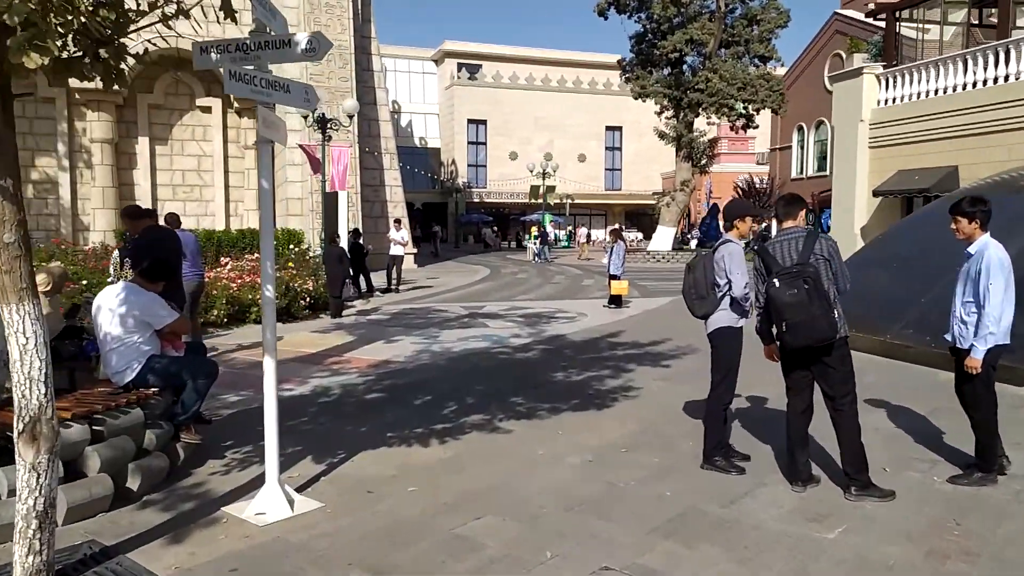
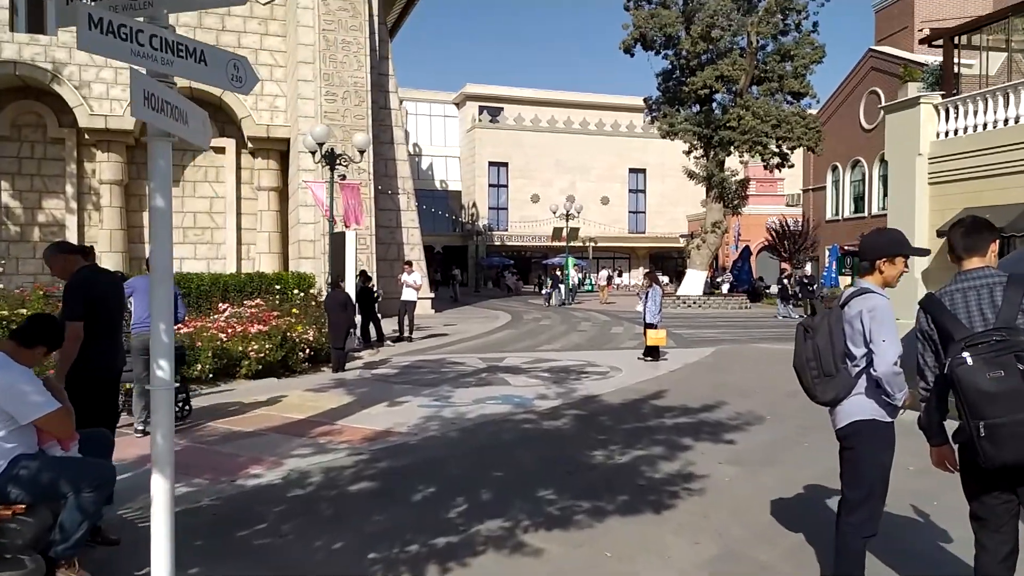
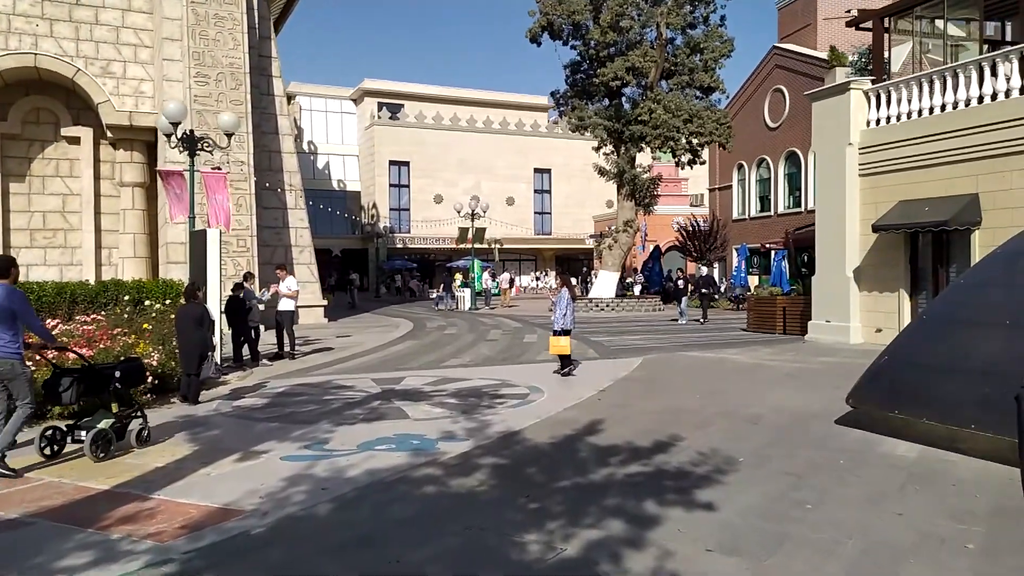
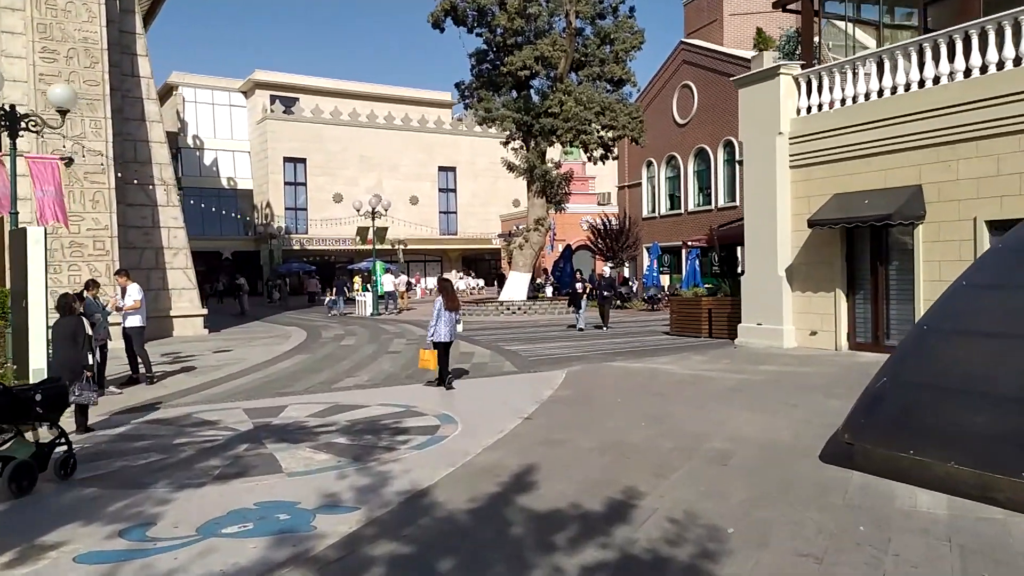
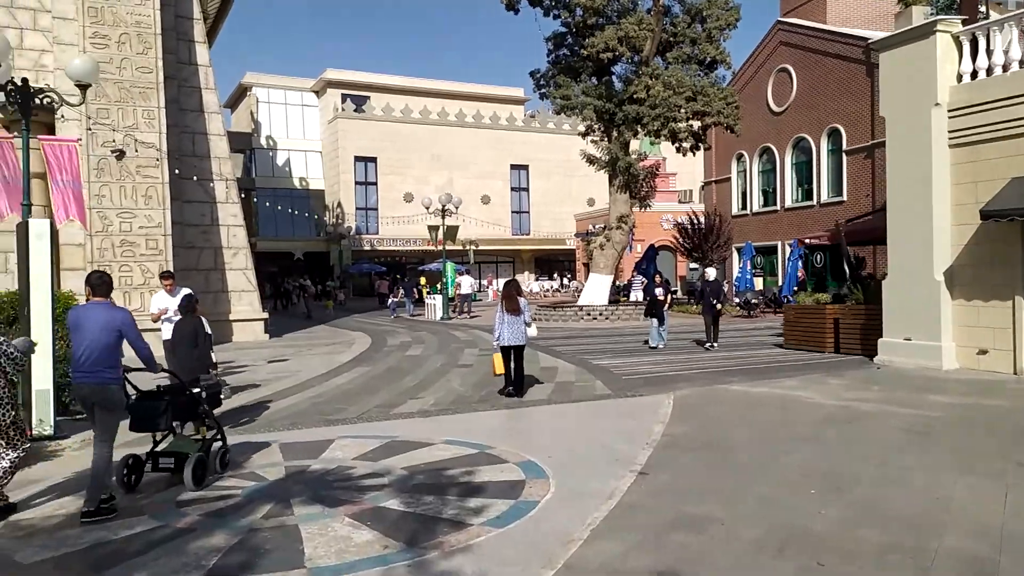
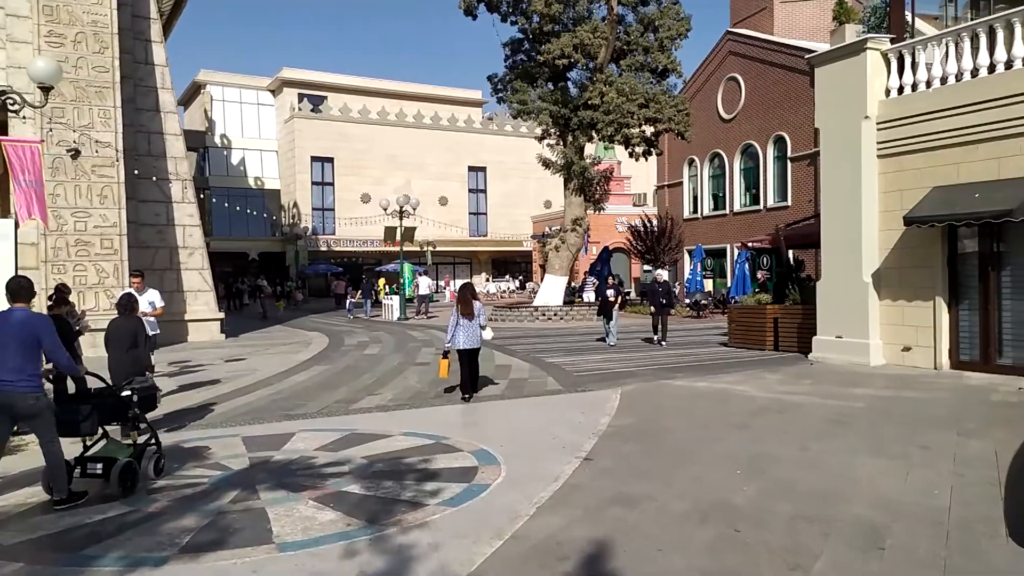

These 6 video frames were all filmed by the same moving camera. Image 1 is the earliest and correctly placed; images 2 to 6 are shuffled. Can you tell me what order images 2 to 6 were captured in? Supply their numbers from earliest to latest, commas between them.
2, 3, 4, 6, 5
